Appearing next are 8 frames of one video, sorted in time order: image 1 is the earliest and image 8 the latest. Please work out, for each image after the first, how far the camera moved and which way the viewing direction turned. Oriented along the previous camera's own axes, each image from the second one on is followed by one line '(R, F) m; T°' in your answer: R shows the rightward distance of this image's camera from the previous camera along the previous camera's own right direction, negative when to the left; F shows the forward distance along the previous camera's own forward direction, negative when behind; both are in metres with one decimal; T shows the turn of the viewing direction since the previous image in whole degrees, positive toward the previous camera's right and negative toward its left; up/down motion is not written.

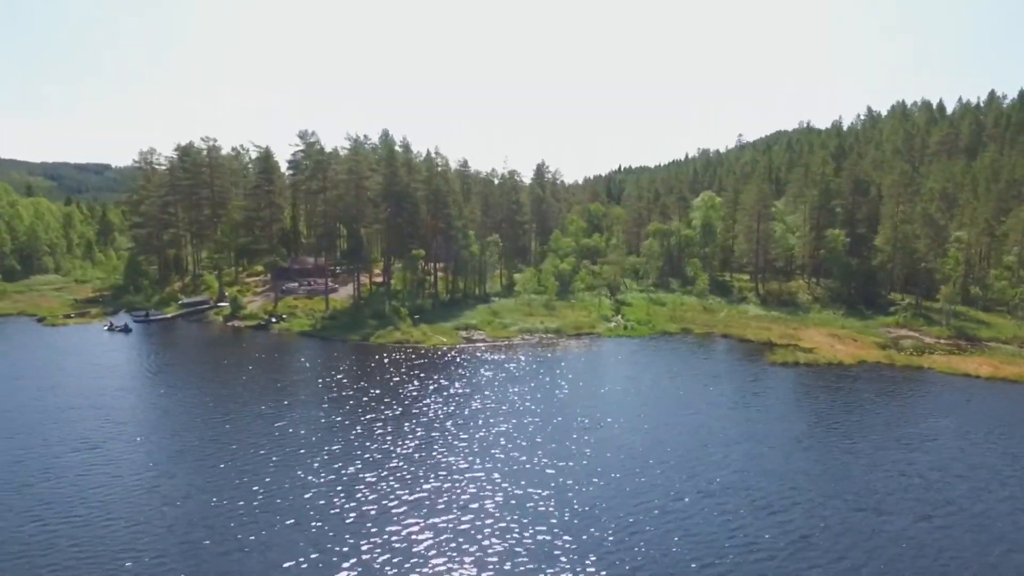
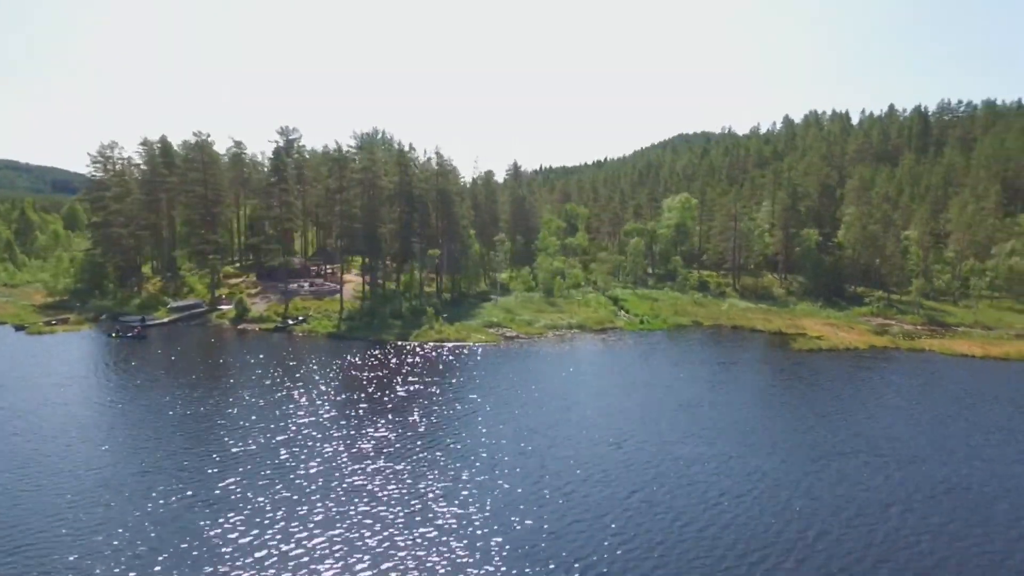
(-12.5, -1.5) m; +8°
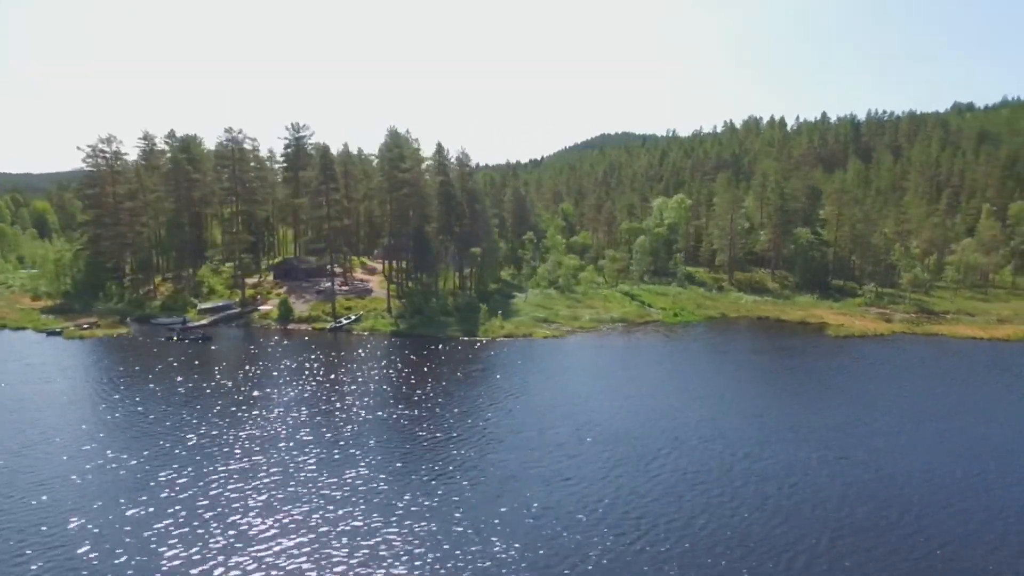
(-14.8, -2.4) m; +7°
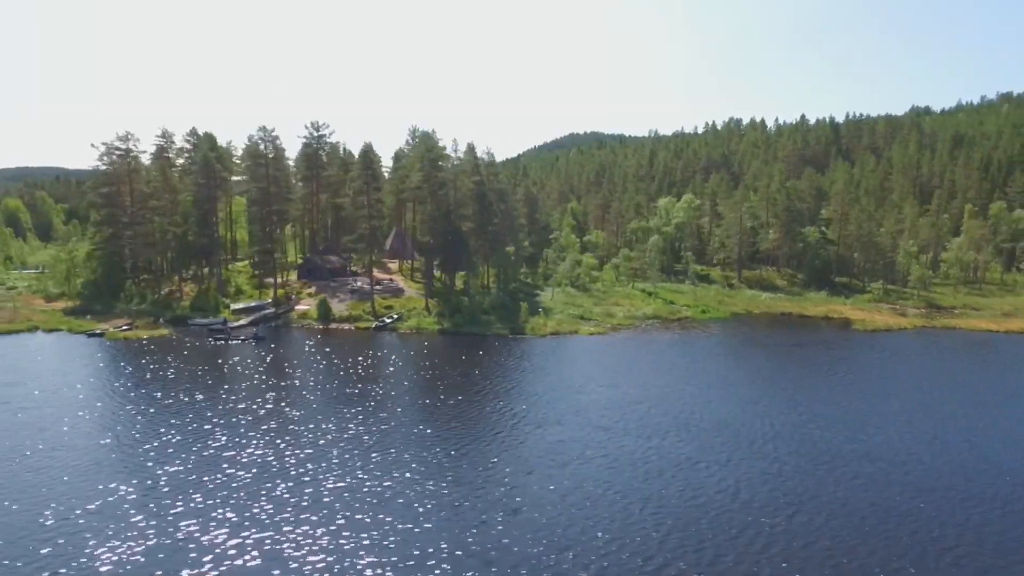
(-8.5, -1.3) m; +3°
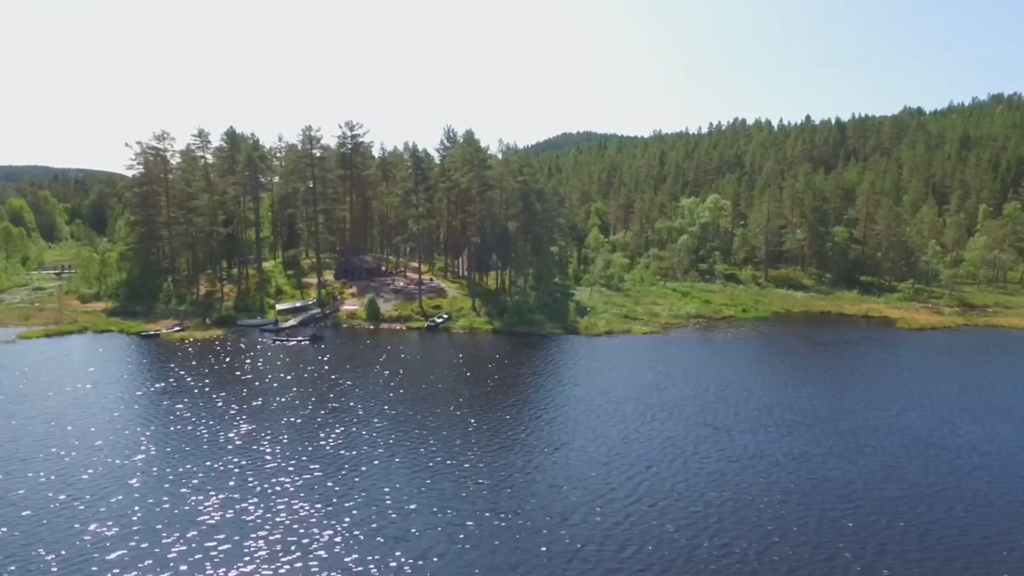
(-6.8, -0.4) m; +1°
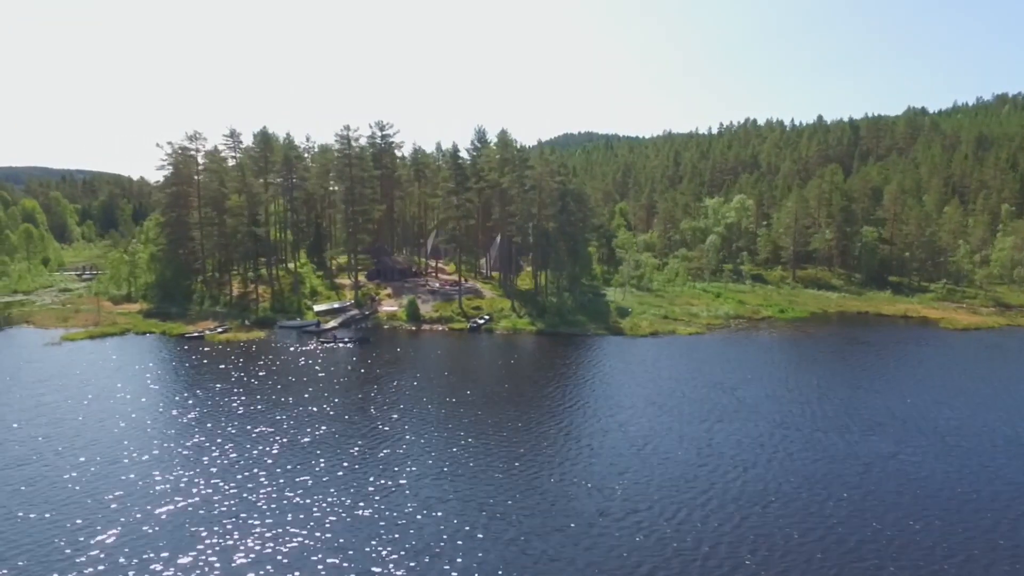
(-4.8, +0.3) m; 0°
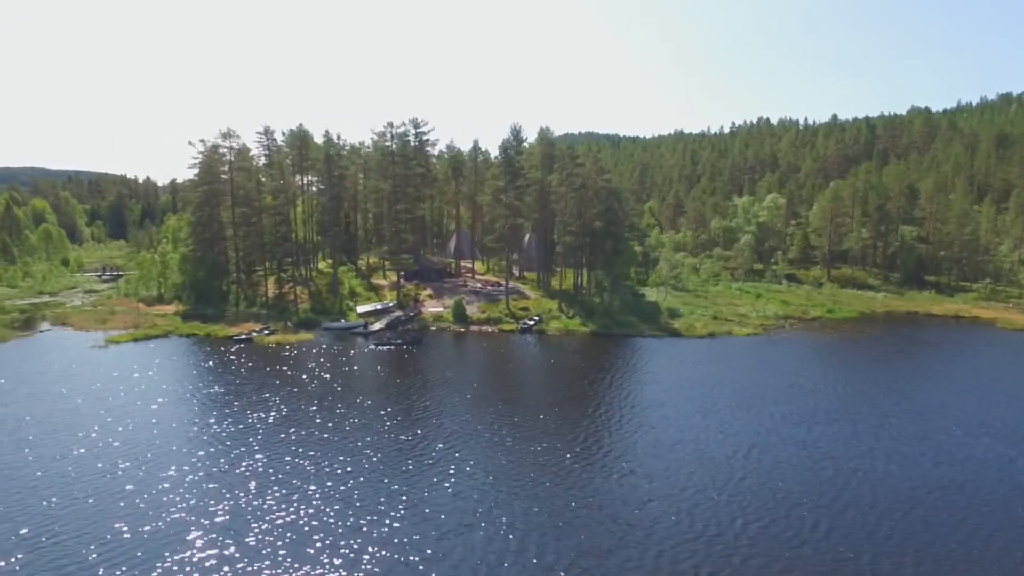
(-5.8, +1.5) m; 0°
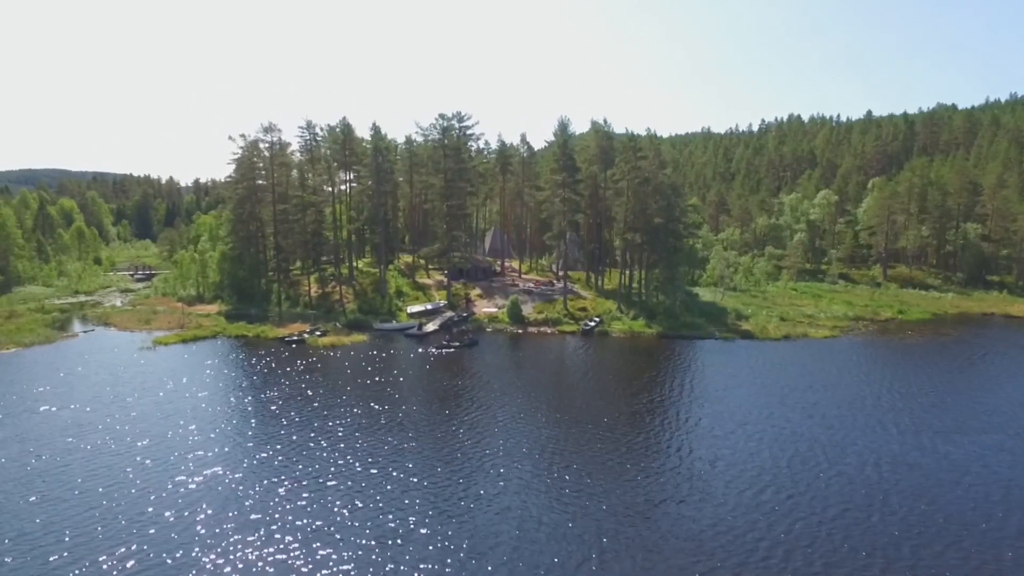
(-4.9, +3.1) m; -1°
